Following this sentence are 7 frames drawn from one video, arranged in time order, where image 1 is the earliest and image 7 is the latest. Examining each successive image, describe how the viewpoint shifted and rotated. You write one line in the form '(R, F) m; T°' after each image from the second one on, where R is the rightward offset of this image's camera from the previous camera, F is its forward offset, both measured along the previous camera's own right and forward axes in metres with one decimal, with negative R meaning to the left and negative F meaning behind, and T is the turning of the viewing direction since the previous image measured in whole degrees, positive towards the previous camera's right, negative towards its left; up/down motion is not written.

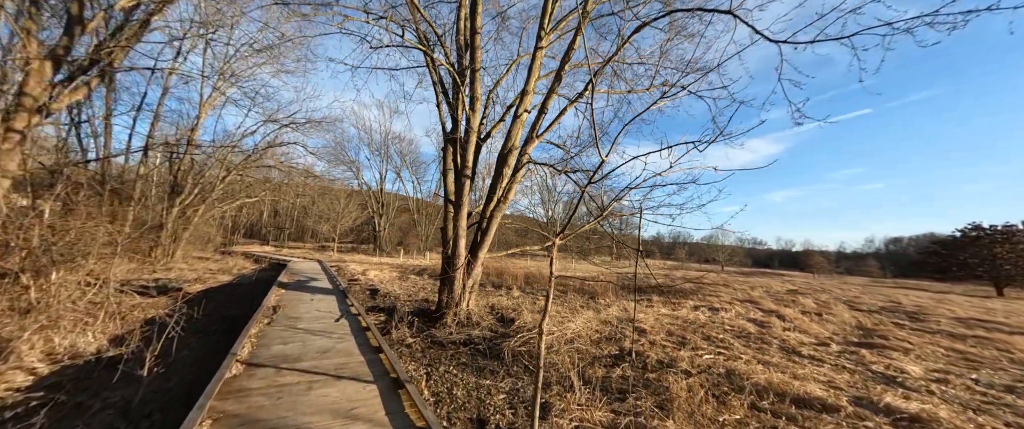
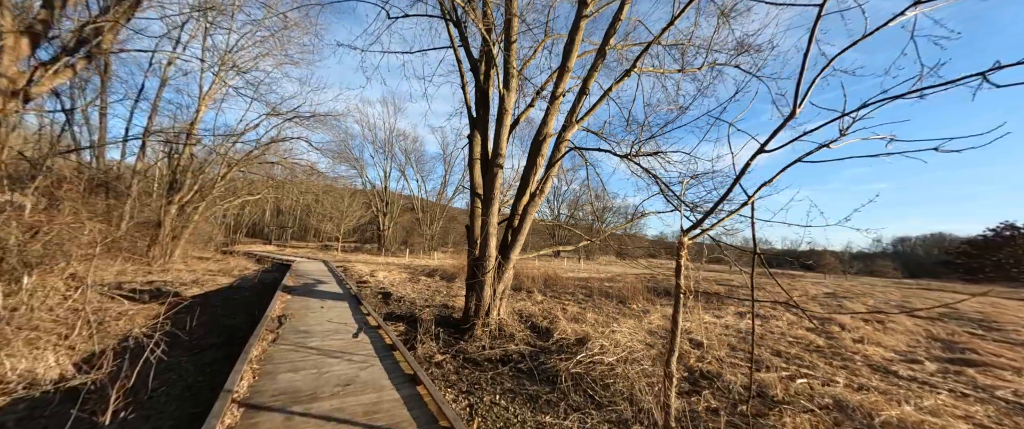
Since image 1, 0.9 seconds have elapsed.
(-0.6, +0.8) m; 0°
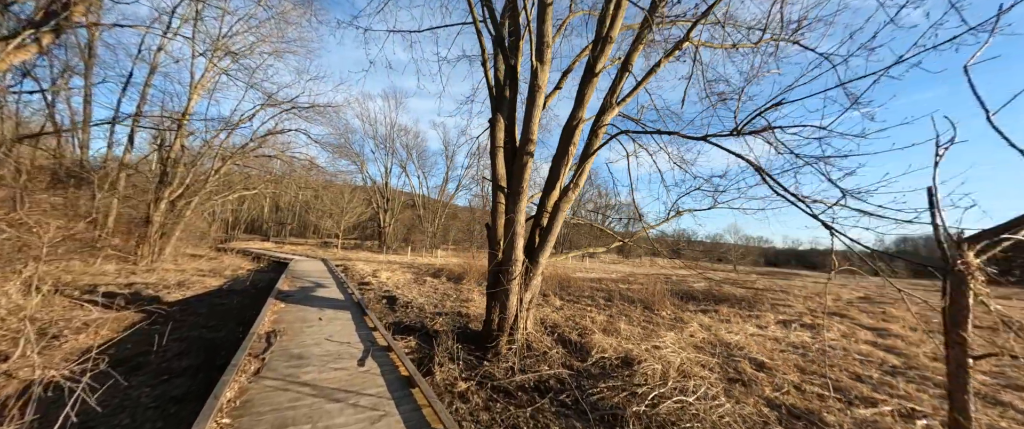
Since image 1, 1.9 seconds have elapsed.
(-0.5, +0.8) m; 0°
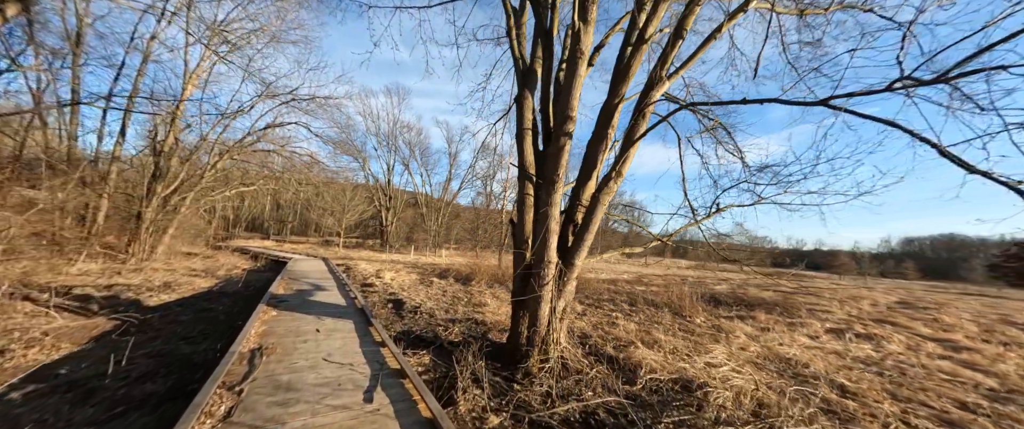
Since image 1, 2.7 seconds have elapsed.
(-0.4, +0.7) m; 0°
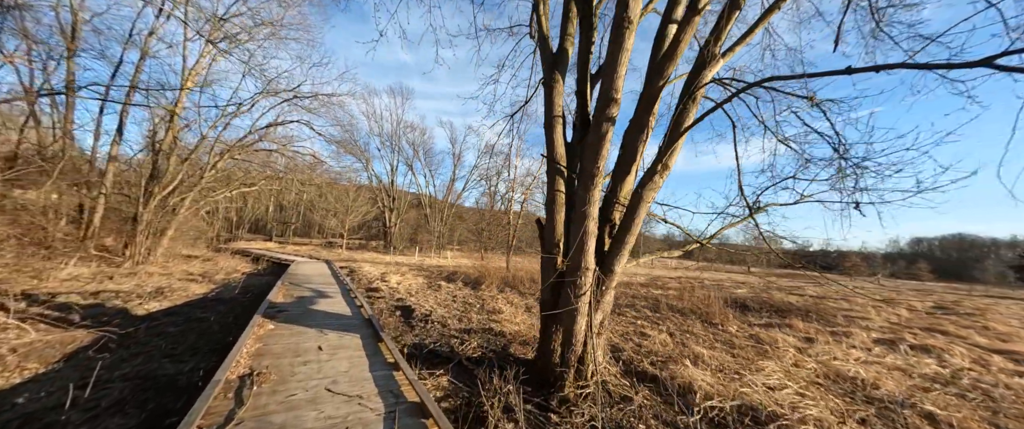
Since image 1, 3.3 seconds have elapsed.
(-0.3, +0.5) m; 0°
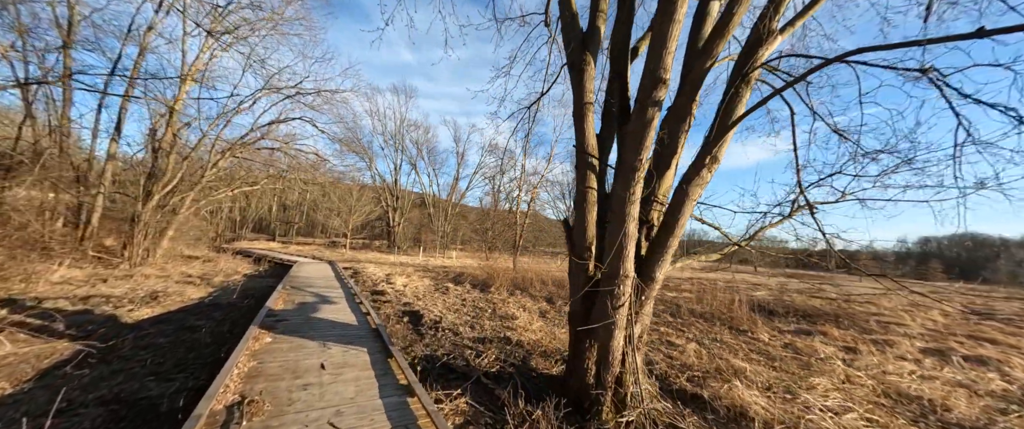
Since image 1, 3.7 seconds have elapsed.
(-0.2, +0.4) m; 0°
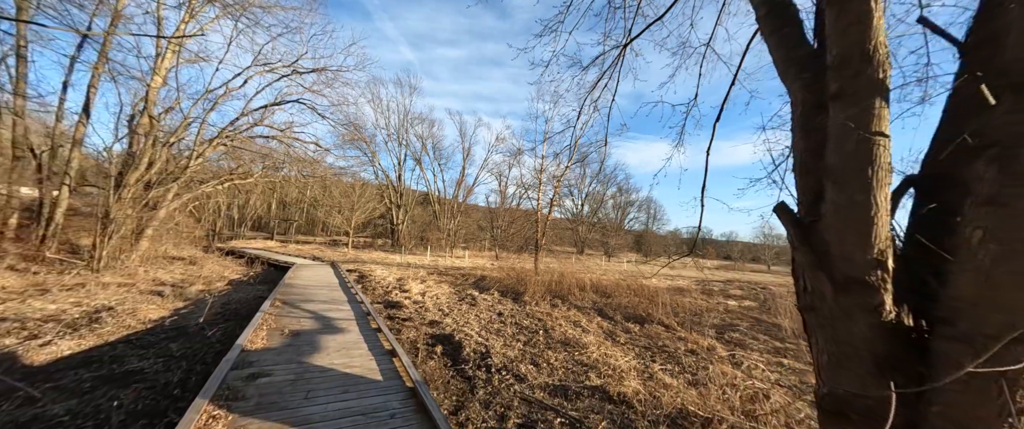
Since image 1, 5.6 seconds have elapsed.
(-1.0, +1.7) m; 0°
